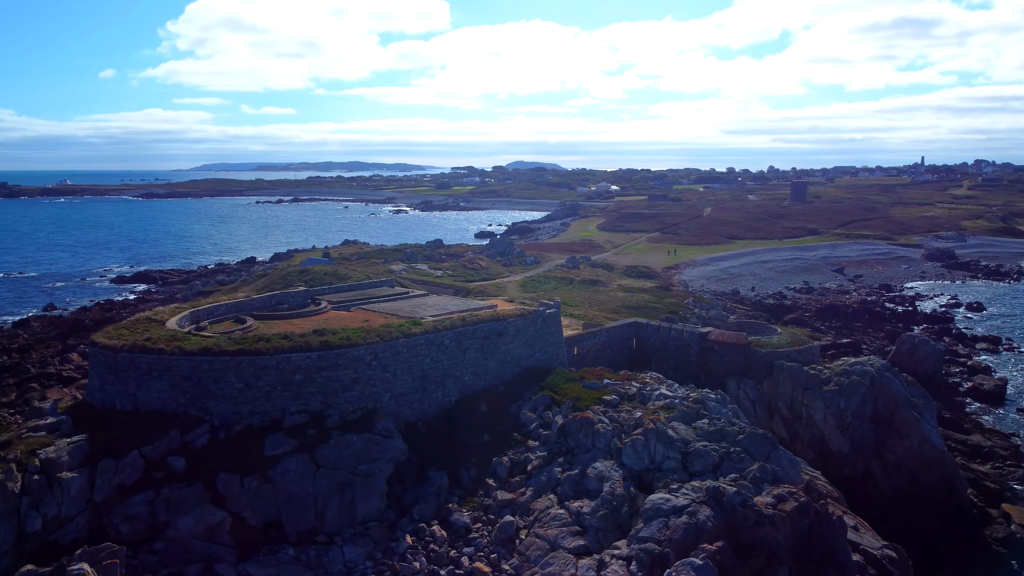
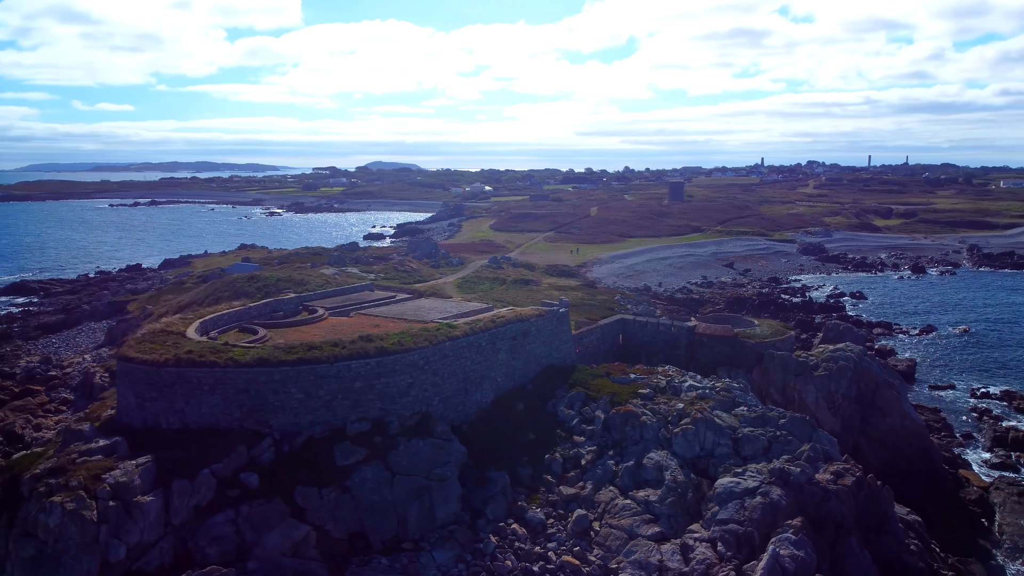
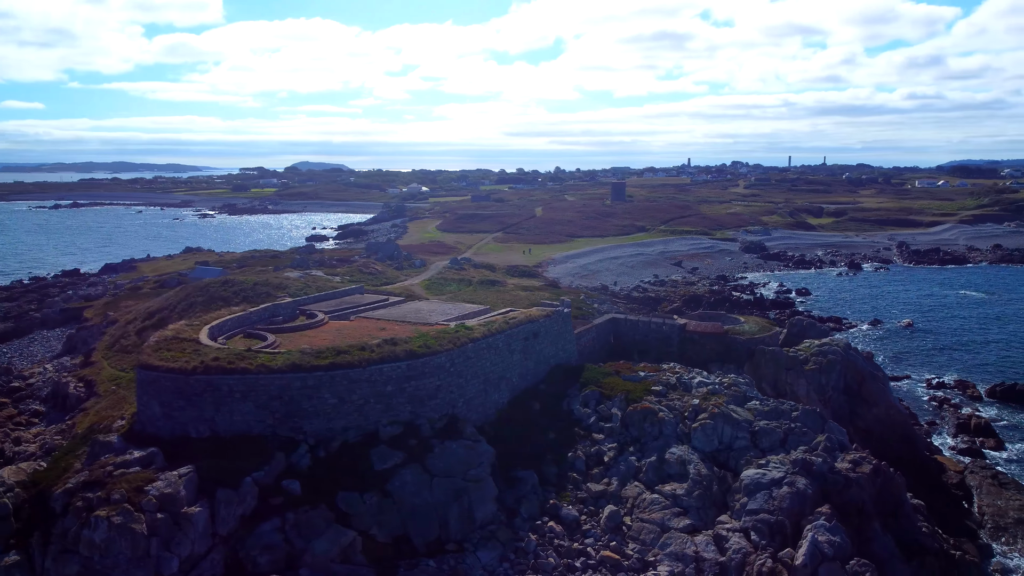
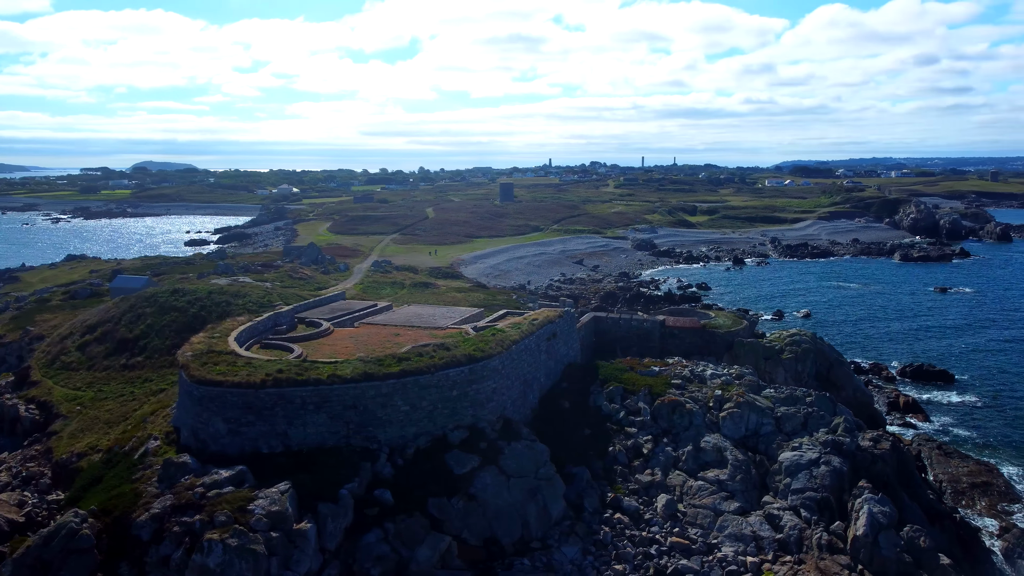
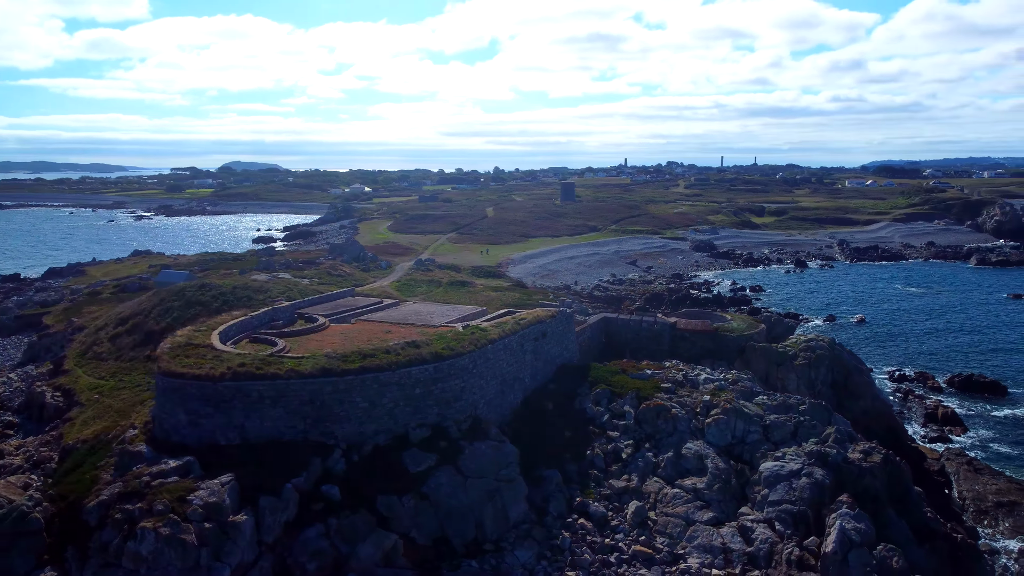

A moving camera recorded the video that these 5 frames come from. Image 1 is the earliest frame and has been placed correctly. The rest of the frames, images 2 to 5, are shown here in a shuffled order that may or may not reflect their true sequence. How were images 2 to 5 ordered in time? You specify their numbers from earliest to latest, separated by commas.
2, 3, 5, 4
